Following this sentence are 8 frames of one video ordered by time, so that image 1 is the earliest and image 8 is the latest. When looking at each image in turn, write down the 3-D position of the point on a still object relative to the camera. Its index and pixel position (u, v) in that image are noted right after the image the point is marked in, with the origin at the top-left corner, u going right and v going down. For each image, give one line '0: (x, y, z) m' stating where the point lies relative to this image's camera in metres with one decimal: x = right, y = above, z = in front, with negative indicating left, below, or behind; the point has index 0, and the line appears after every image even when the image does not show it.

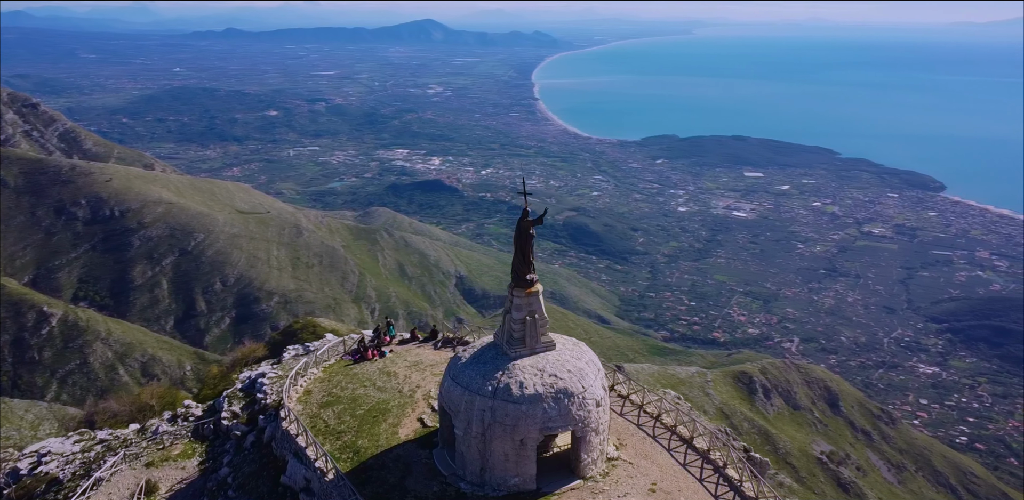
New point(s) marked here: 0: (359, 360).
0: (-3.7, -2.7, +19.9) m
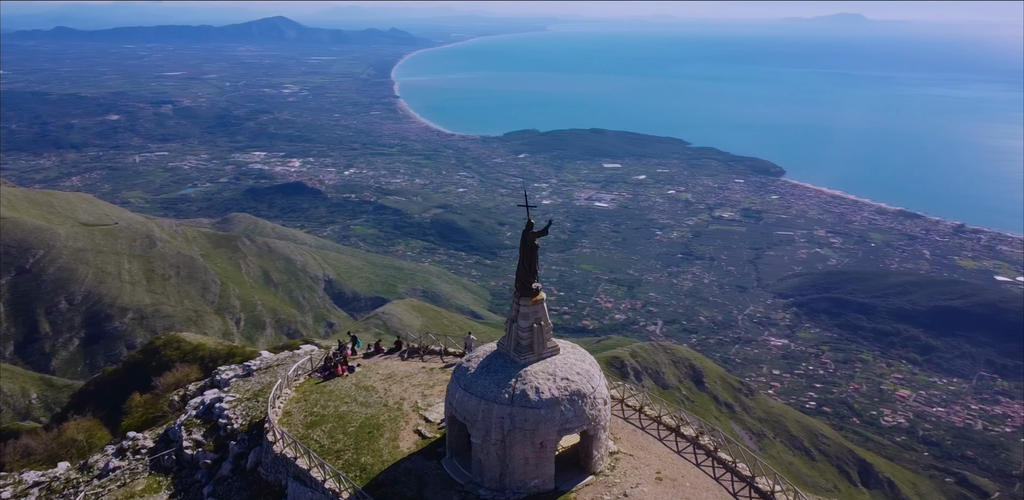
0: (-4.4, -3.1, +19.7) m
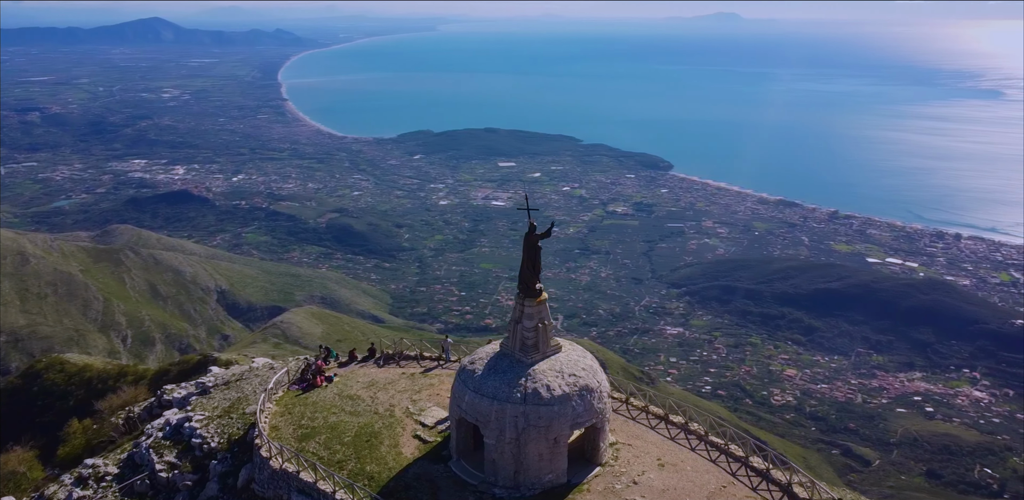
0: (-4.9, -3.3, +19.4) m
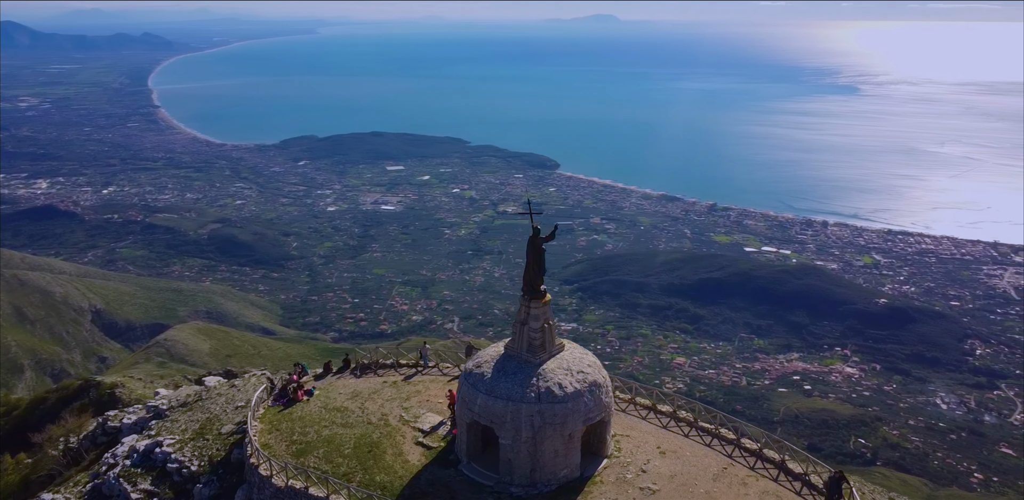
0: (-5.2, -3.6, +19.1) m
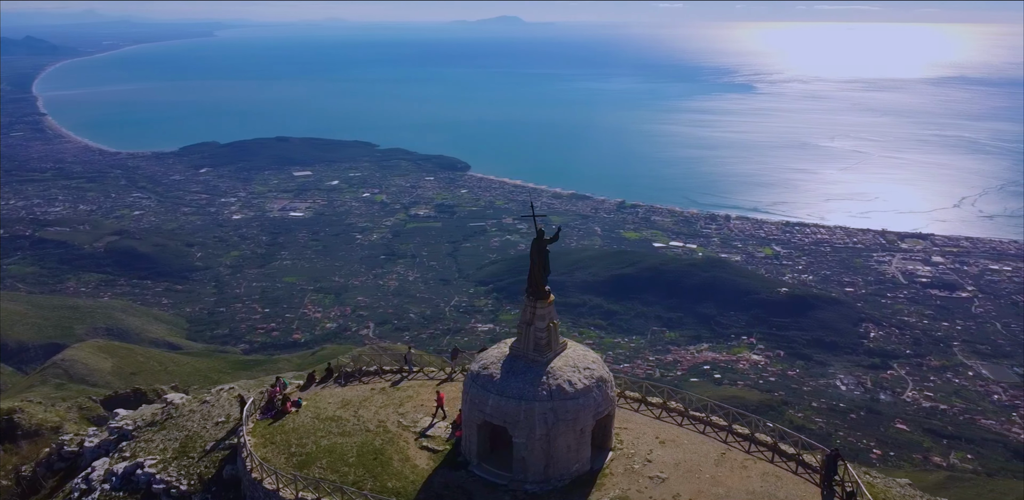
0: (-5.4, -3.8, +18.8) m
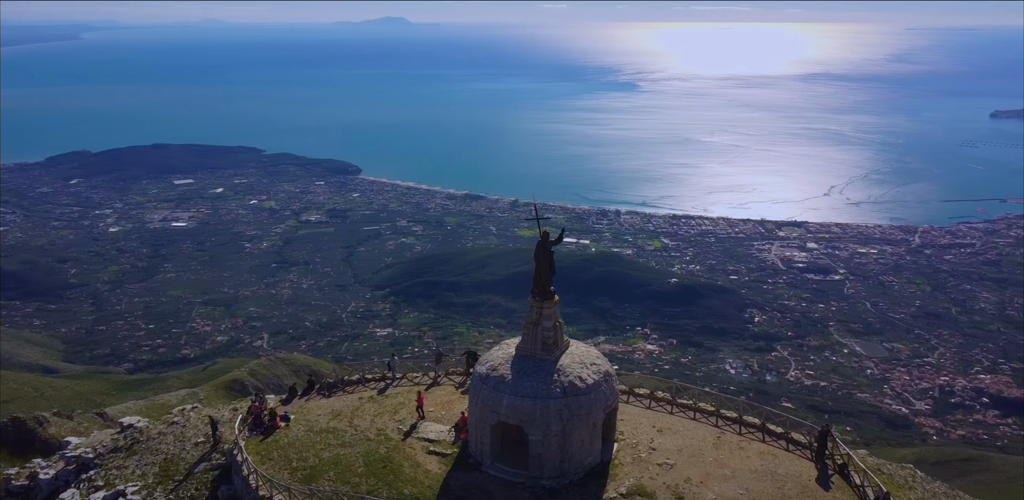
0: (-5.5, -4.1, +18.4) m
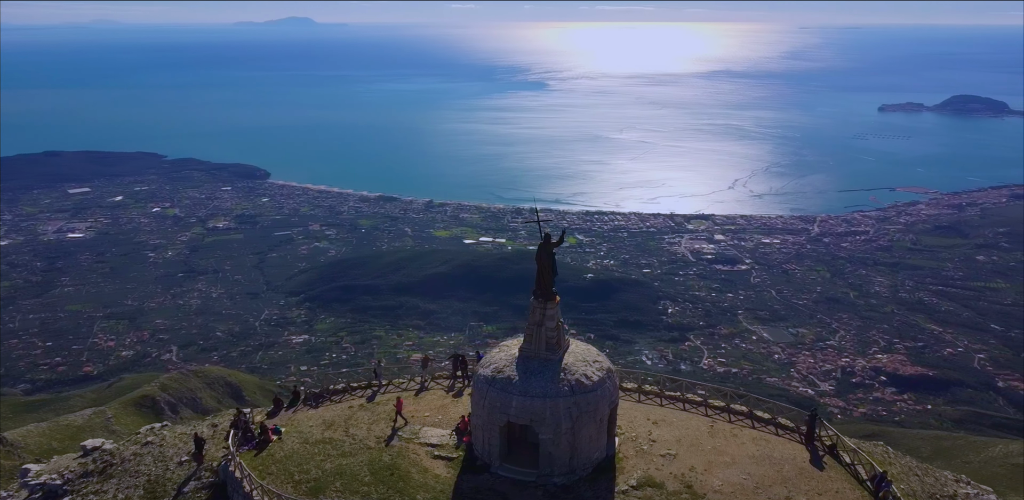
0: (-5.6, -4.3, +18.0) m
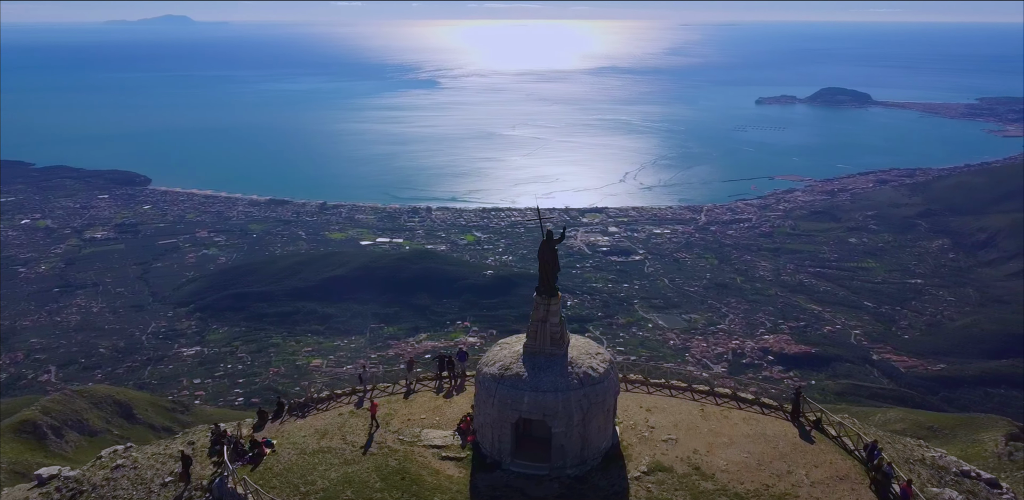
0: (-5.5, -4.5, +17.5) m
